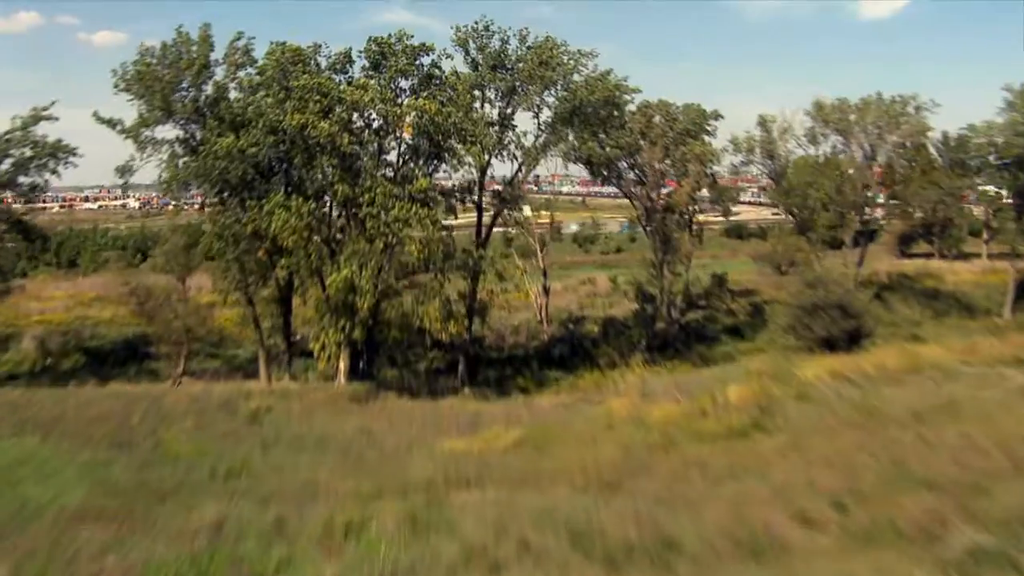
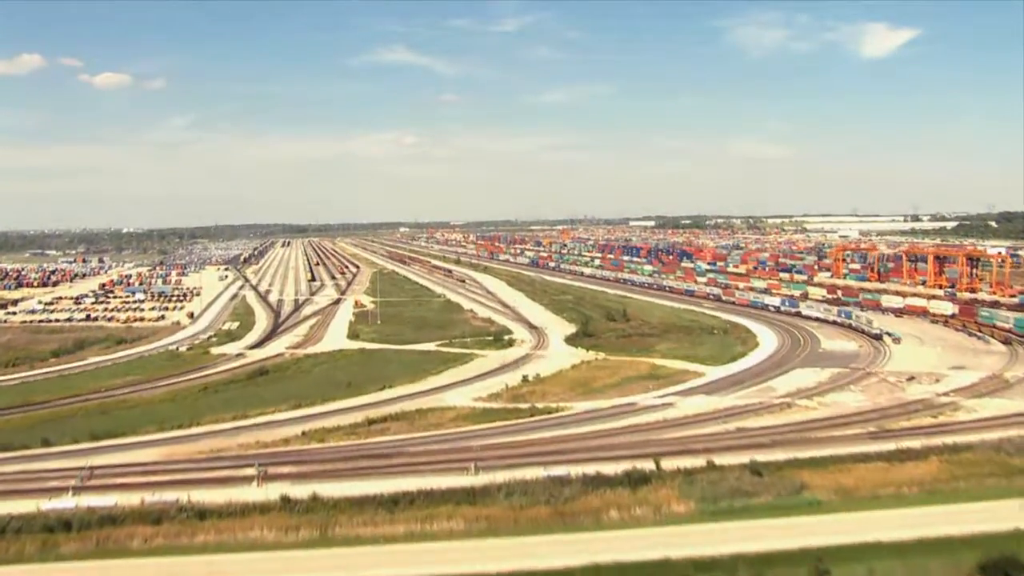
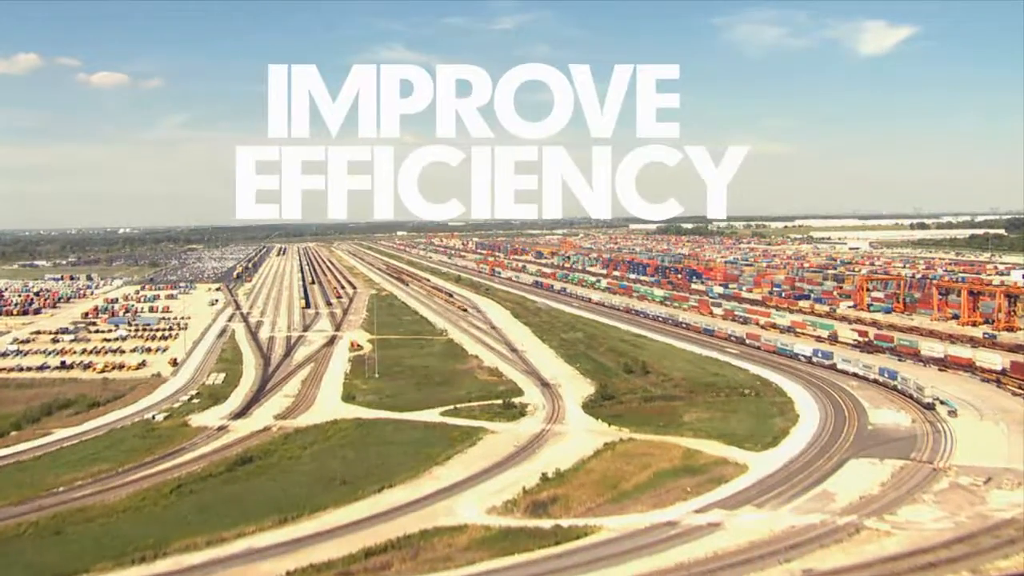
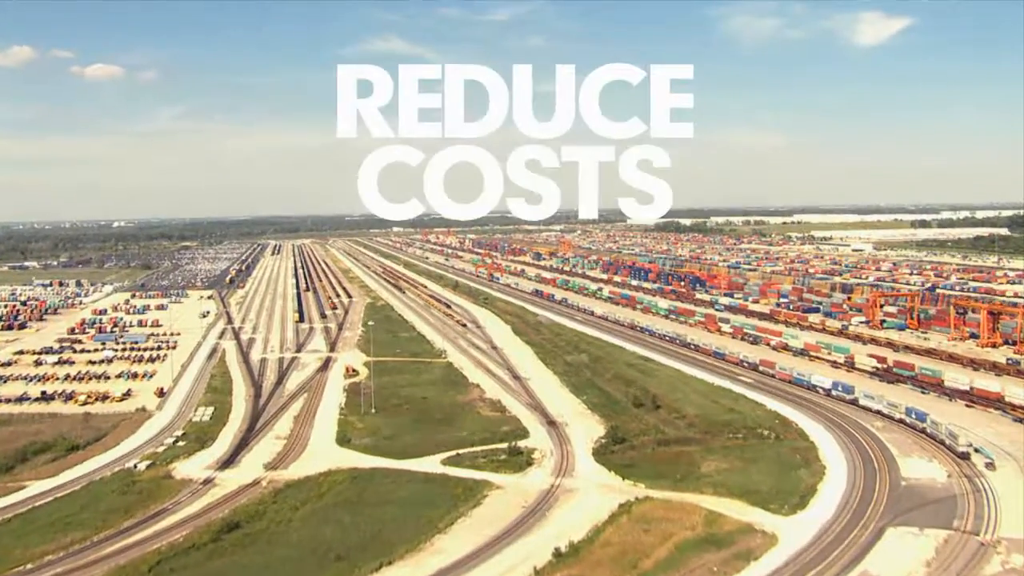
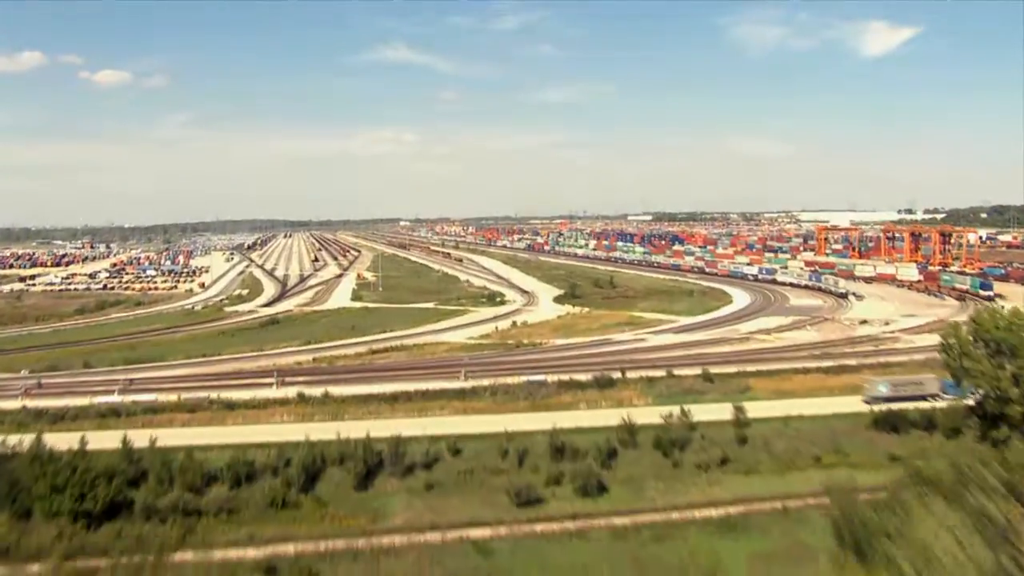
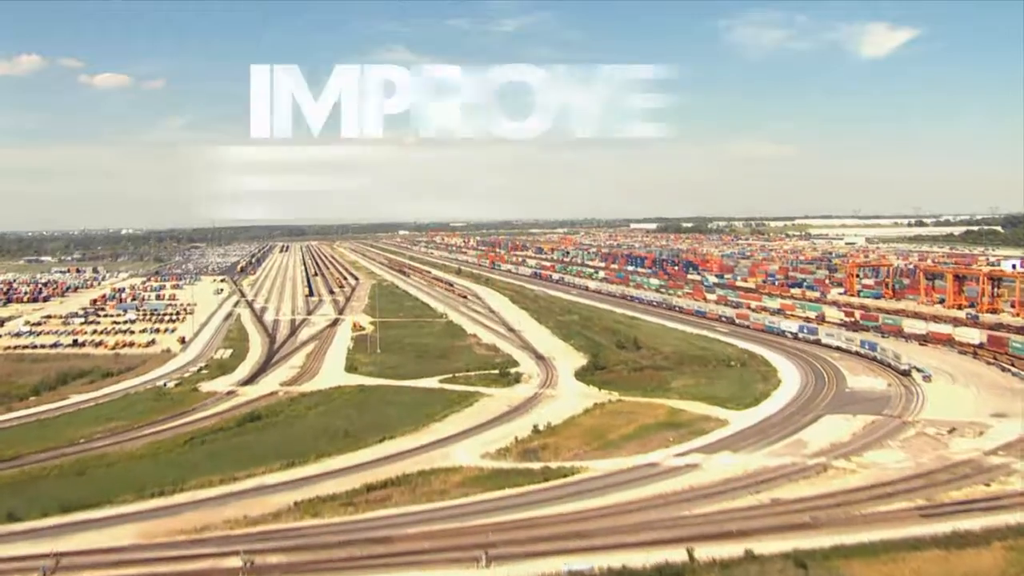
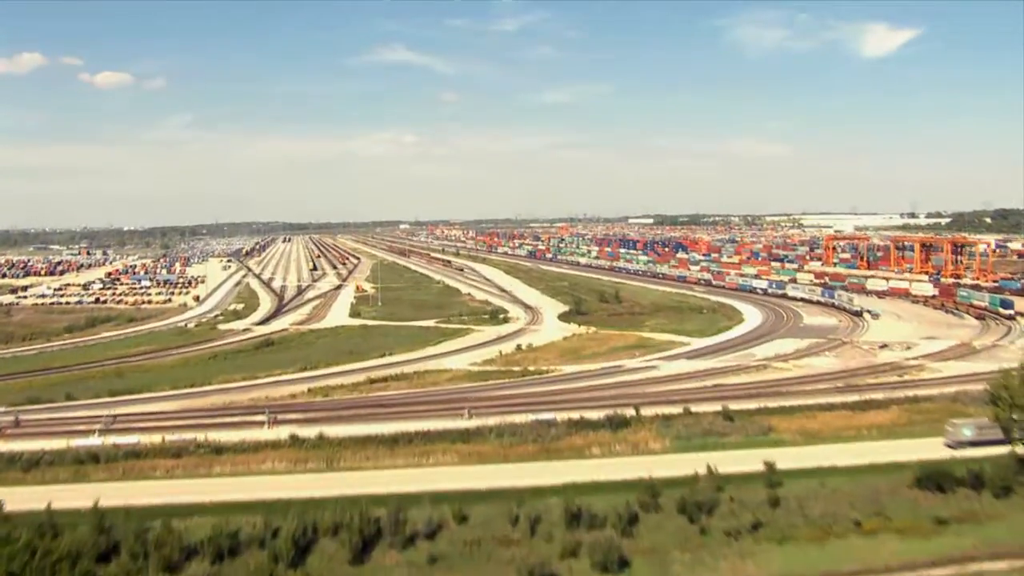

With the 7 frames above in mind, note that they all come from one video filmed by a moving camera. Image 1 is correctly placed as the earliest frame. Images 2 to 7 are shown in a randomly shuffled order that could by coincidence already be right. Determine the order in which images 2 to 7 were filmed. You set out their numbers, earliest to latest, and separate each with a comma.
5, 7, 2, 6, 3, 4
